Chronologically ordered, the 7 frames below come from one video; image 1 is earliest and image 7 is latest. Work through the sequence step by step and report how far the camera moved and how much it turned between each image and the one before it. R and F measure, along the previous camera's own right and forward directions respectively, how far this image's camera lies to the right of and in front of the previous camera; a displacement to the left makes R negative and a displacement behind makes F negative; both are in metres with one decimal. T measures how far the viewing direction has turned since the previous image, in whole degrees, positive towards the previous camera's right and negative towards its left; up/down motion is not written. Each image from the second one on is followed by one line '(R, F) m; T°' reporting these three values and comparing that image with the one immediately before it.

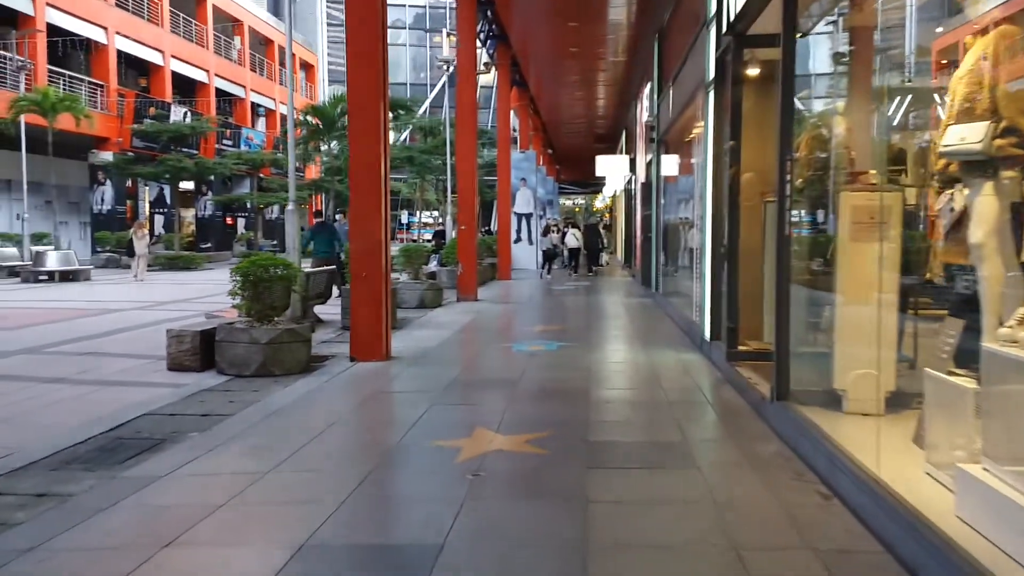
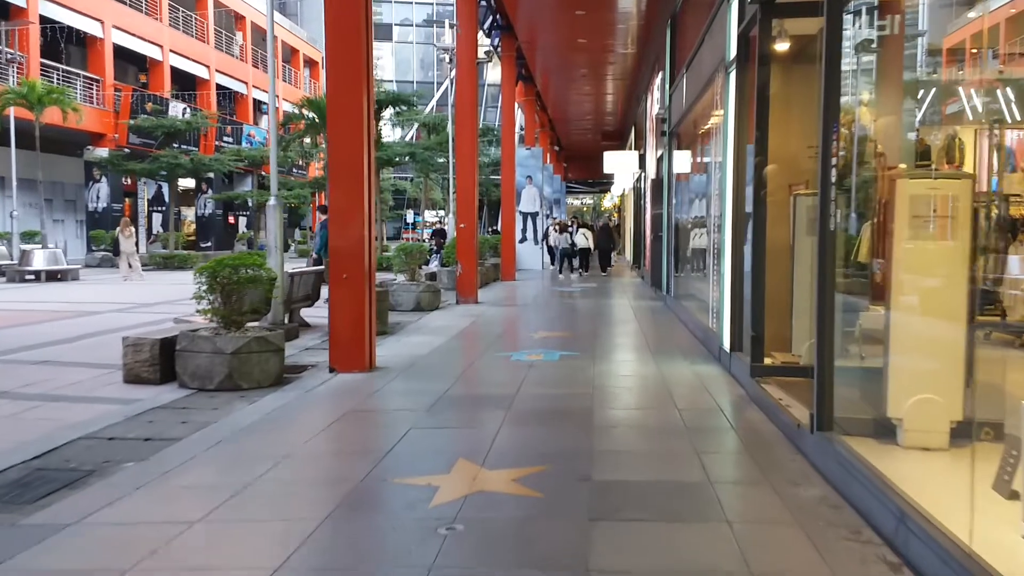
(+0.2, +1.0) m; -1°
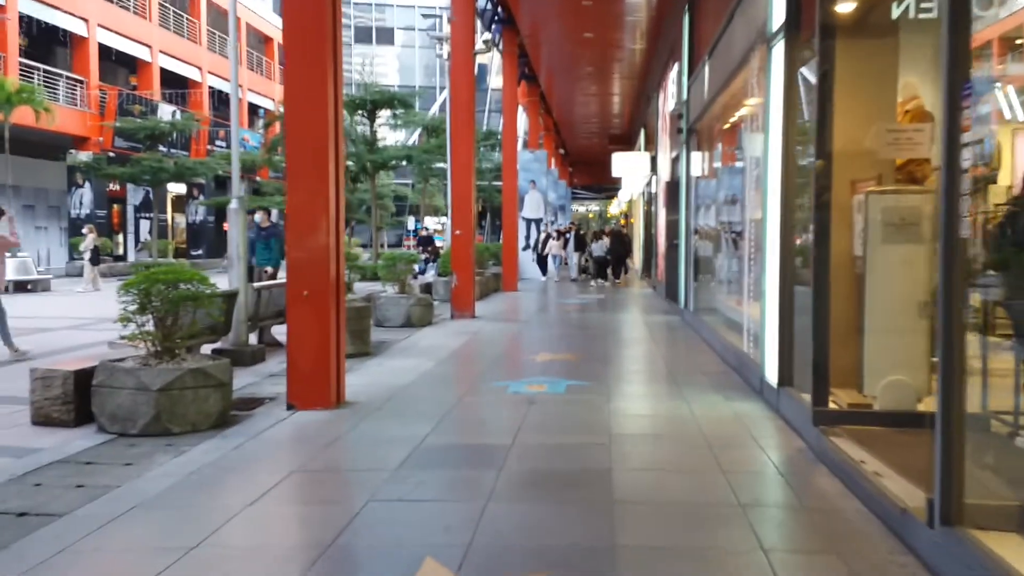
(+0.1, +1.6) m; 0°
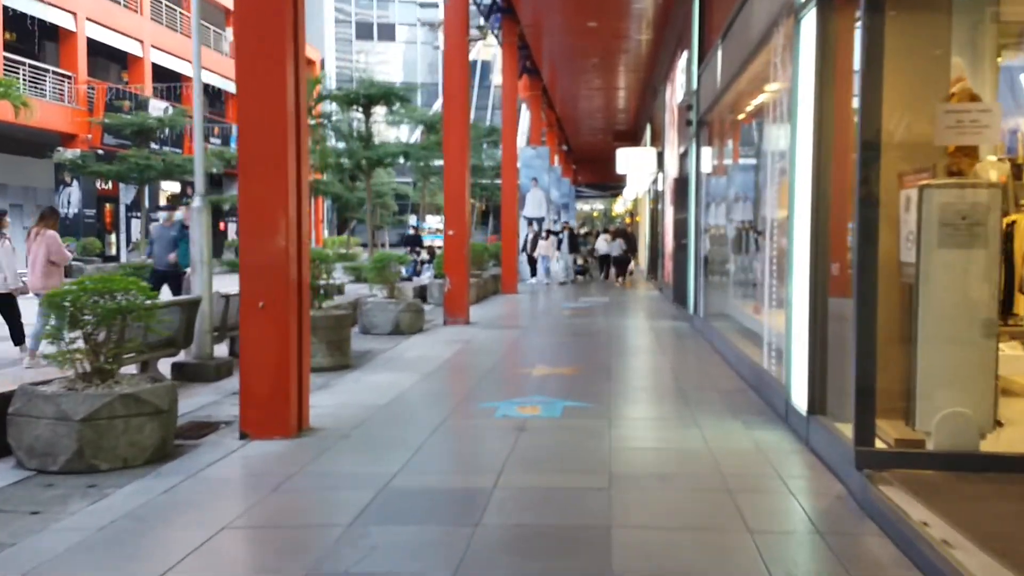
(+0.2, +1.0) m; 0°
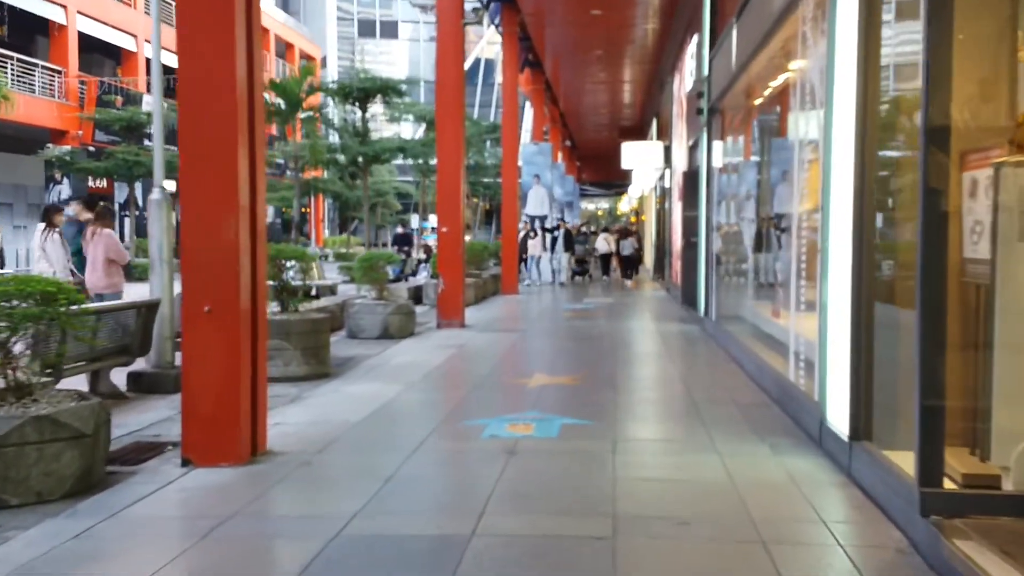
(+0.1, +0.9) m; 0°
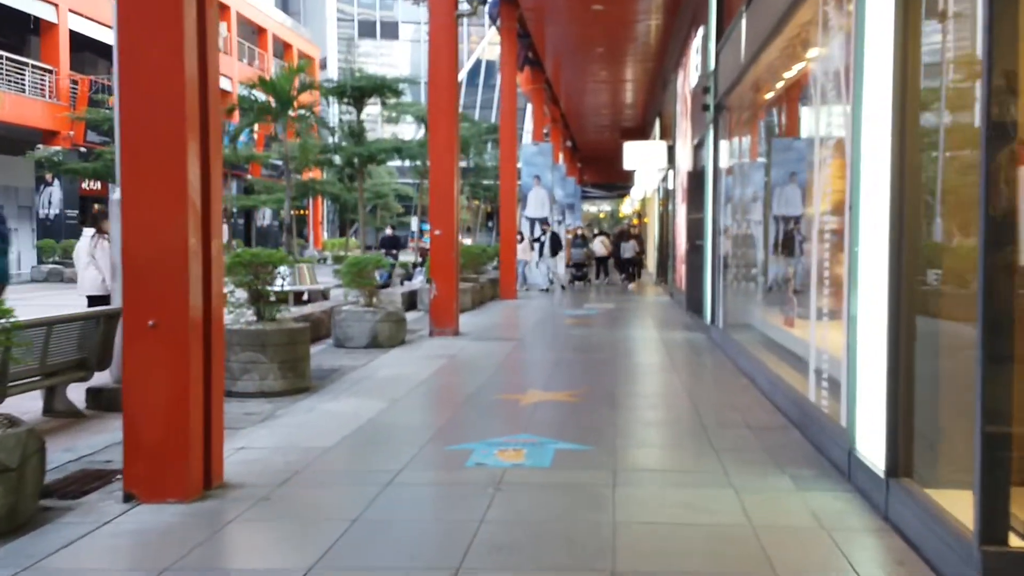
(+0.1, +0.7) m; 0°
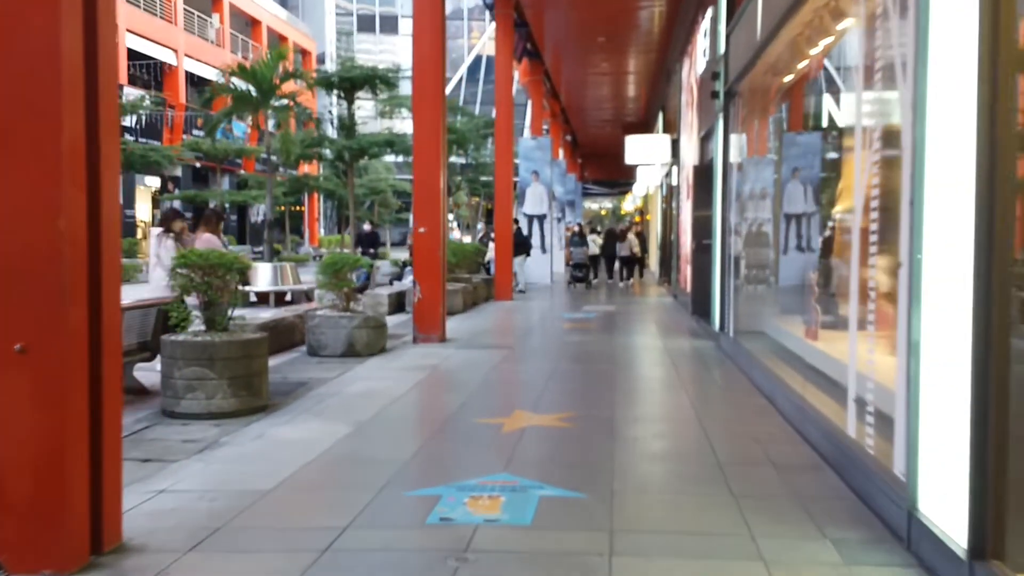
(+0.2, +1.1) m; 0°
